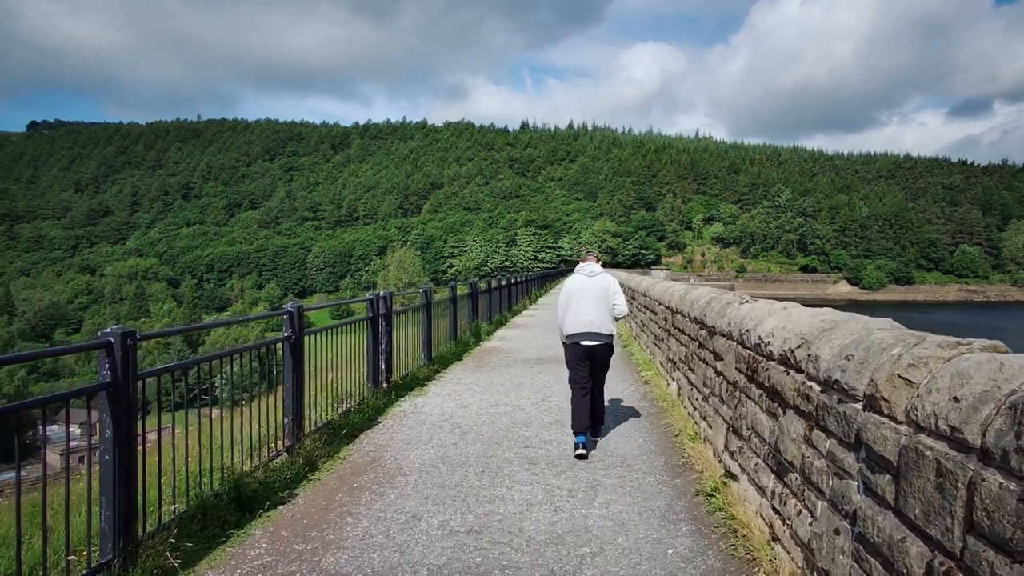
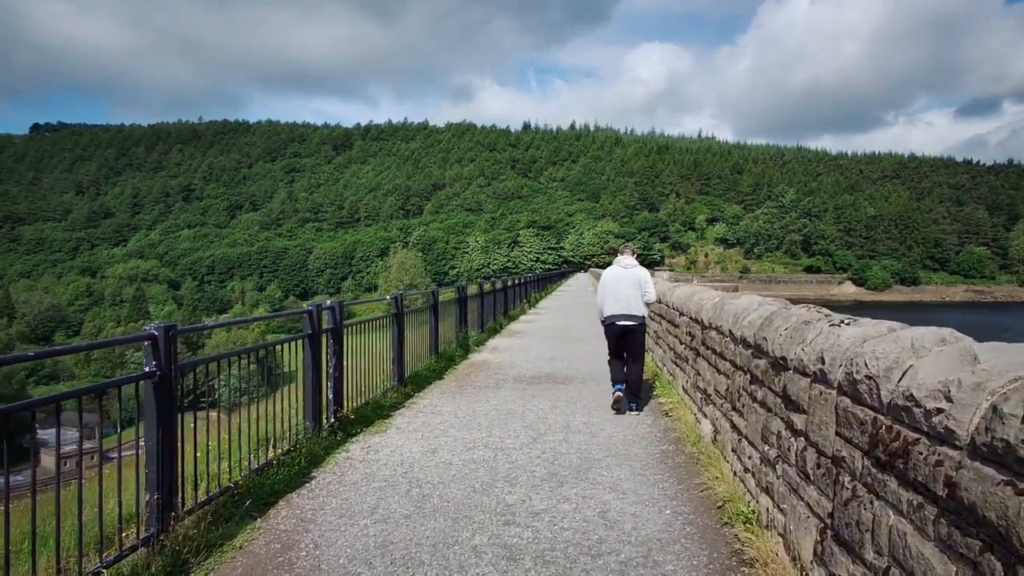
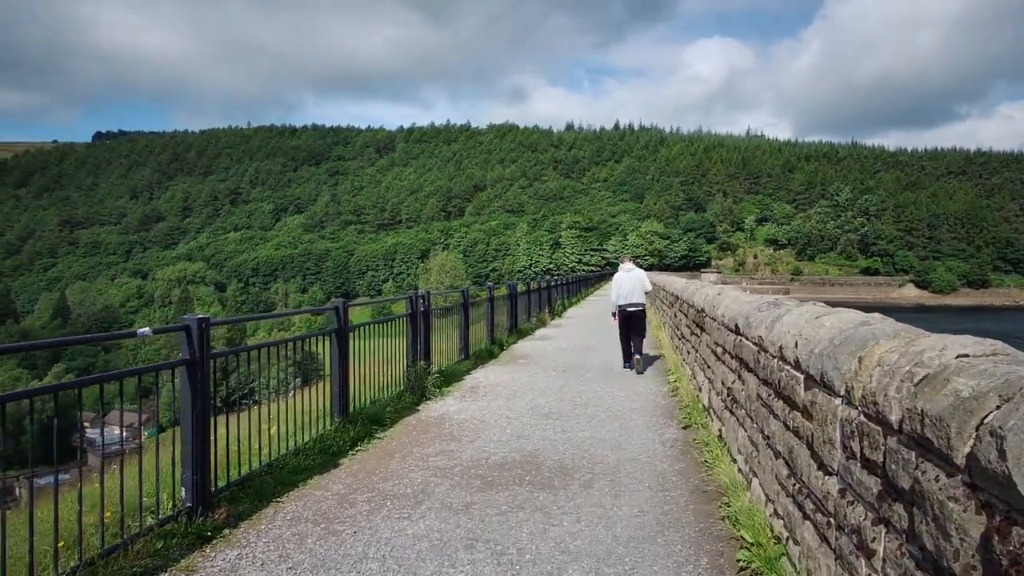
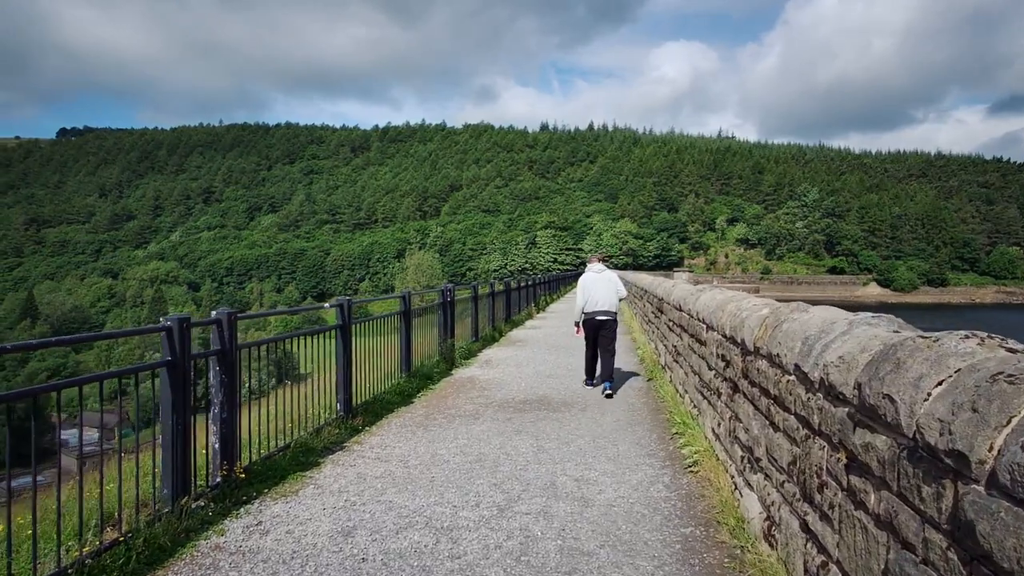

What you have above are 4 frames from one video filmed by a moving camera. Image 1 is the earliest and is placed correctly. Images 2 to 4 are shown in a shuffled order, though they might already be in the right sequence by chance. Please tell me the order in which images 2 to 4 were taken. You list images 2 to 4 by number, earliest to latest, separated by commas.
2, 4, 3
